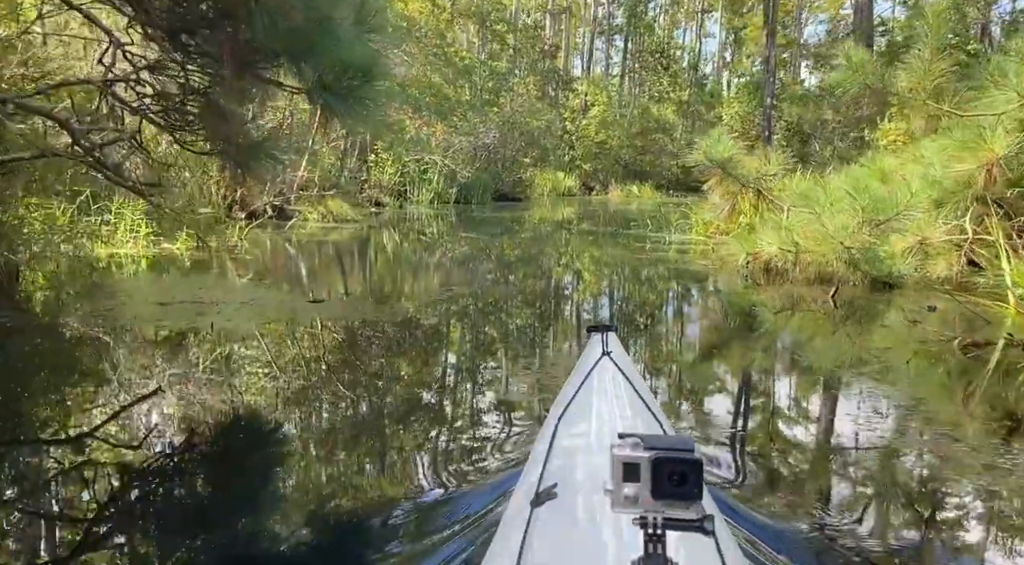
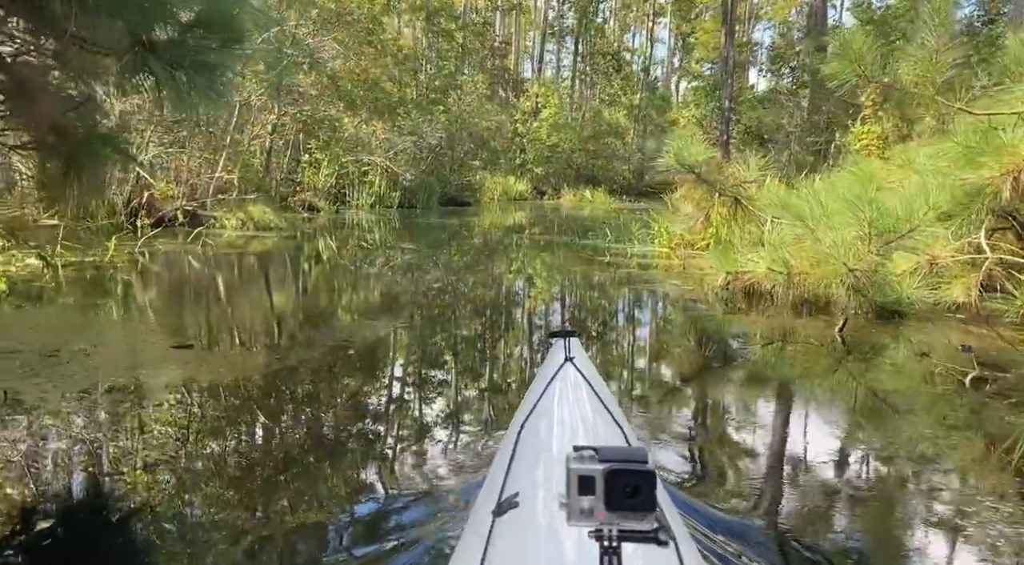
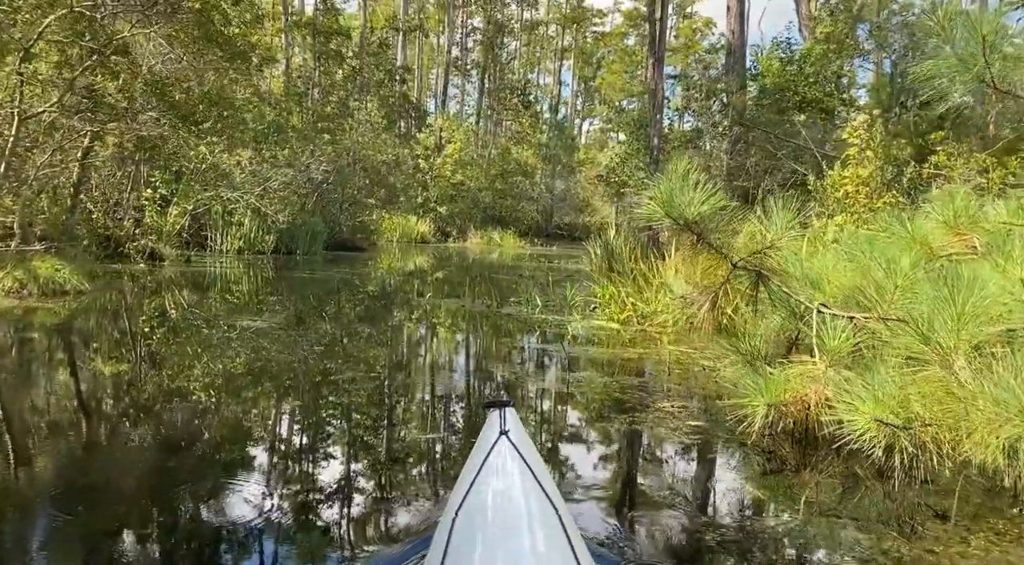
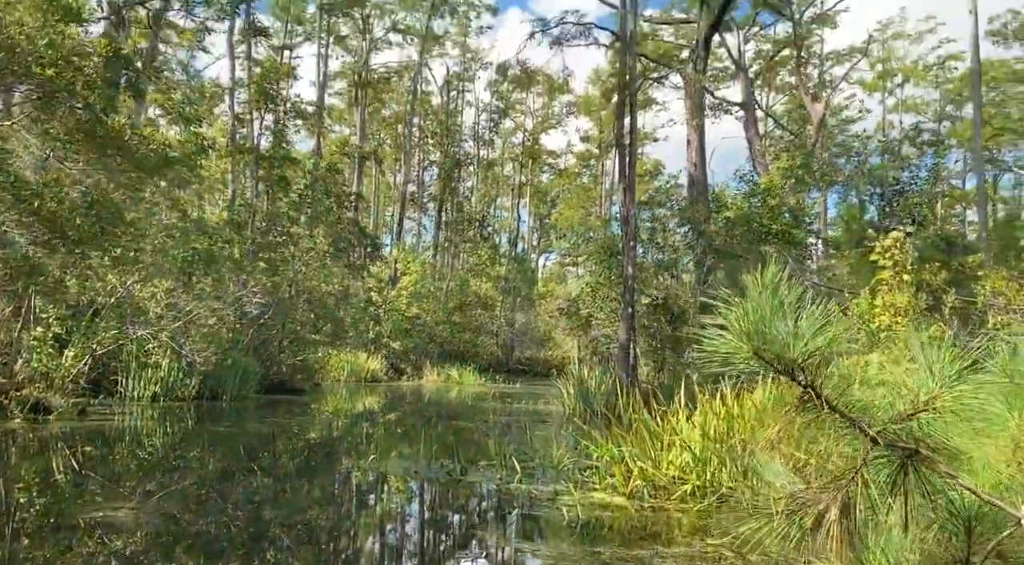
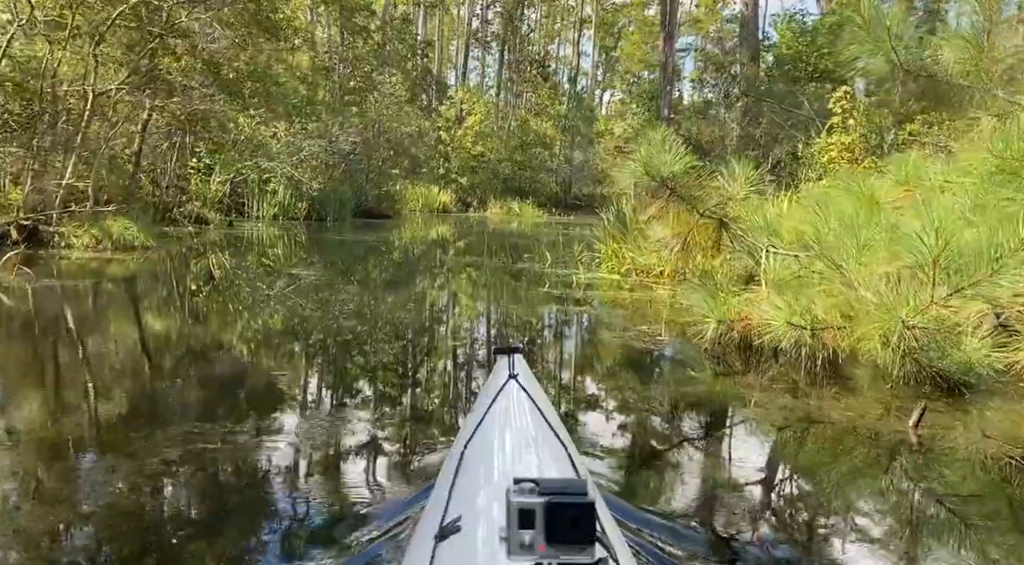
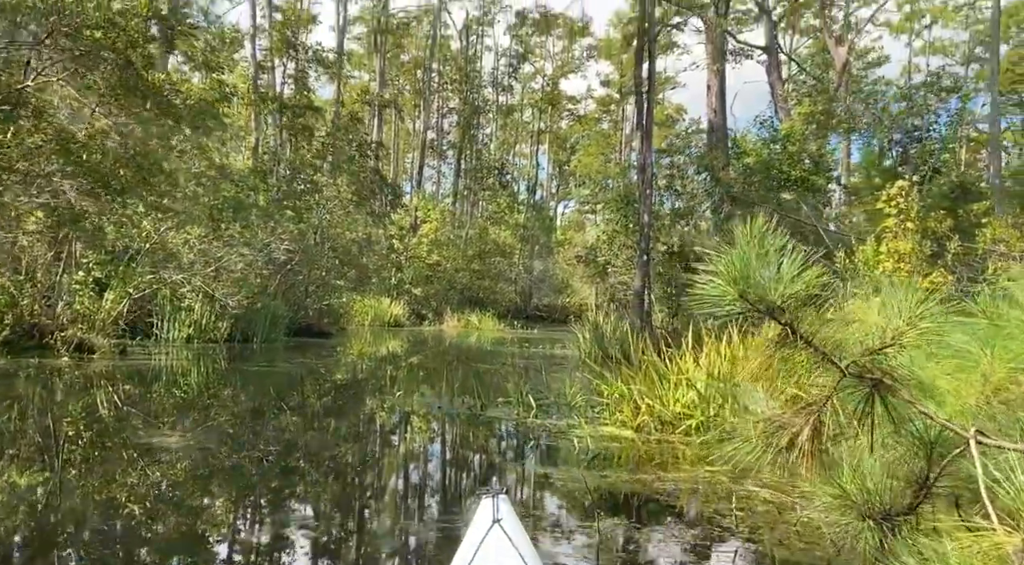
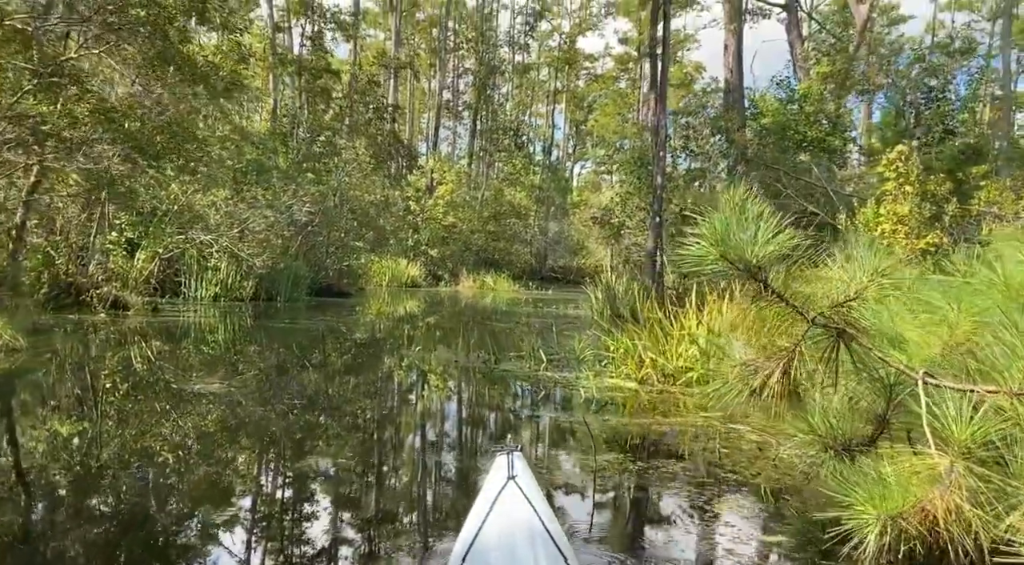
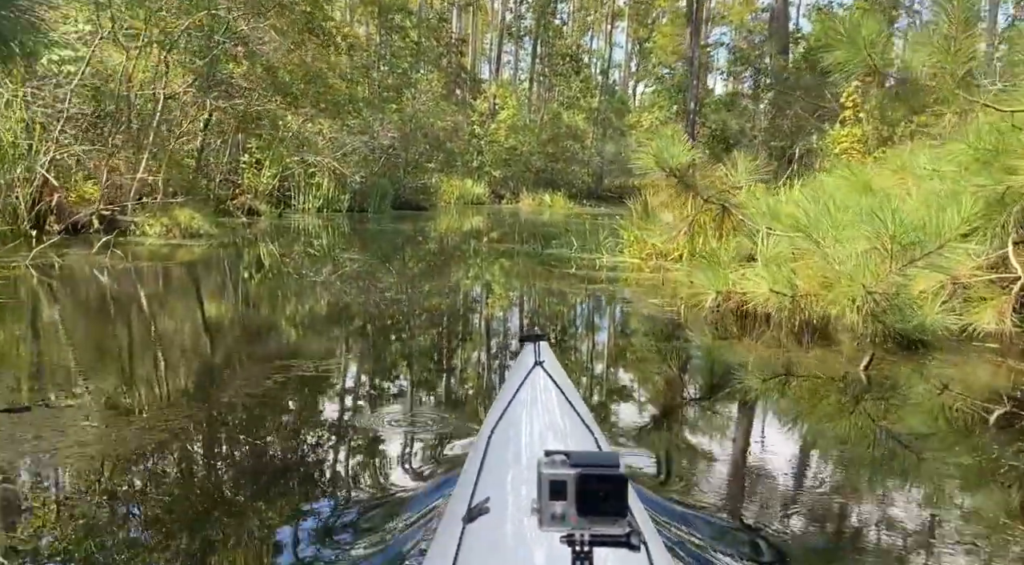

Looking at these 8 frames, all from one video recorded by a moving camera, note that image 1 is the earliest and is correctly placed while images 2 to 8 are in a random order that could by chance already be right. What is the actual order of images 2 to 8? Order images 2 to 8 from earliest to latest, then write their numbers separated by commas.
2, 8, 5, 3, 7, 6, 4
